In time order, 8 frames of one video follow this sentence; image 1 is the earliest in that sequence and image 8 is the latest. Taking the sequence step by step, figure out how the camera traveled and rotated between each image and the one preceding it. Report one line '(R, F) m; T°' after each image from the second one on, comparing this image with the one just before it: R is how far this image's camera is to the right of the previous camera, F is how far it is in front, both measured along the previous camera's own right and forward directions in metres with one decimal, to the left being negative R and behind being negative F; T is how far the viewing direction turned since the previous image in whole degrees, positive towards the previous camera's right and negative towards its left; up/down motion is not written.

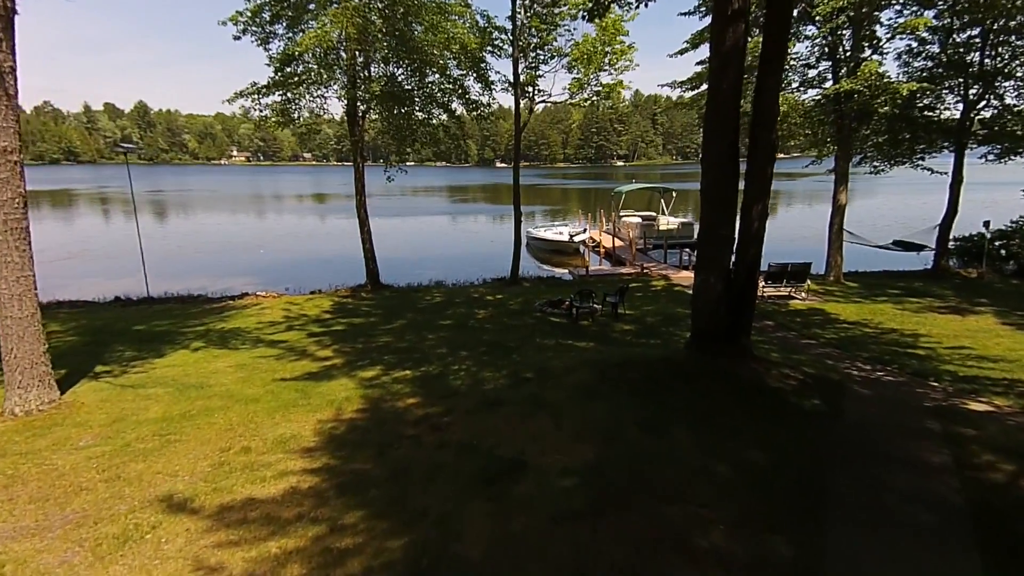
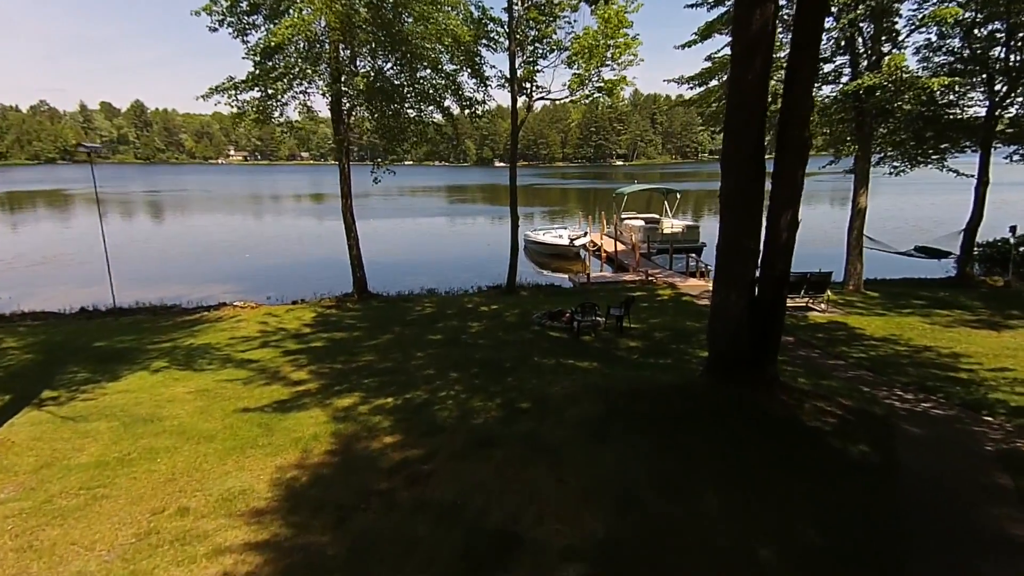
(+0.1, +0.9) m; 0°
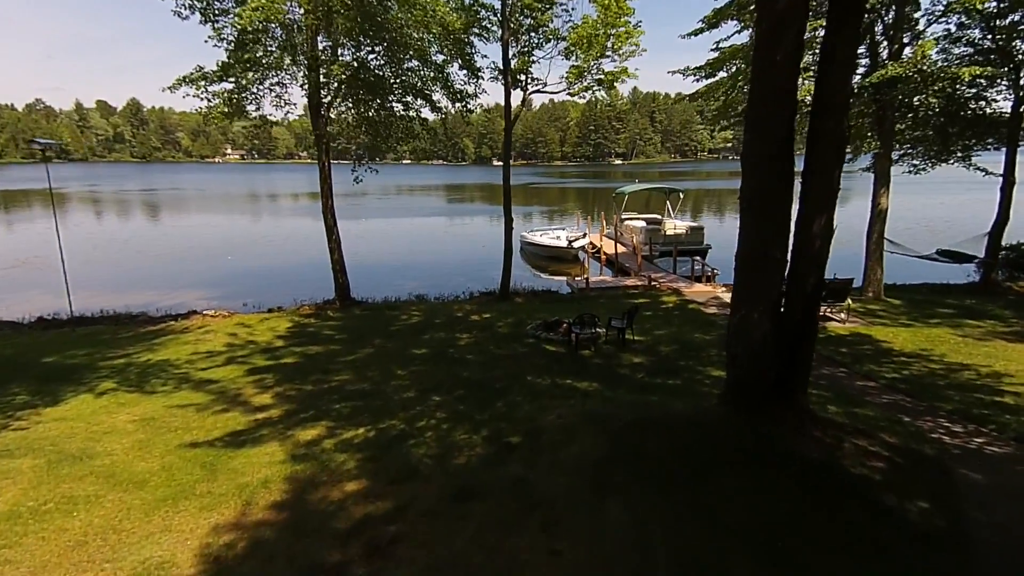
(+0.1, +0.9) m; 0°
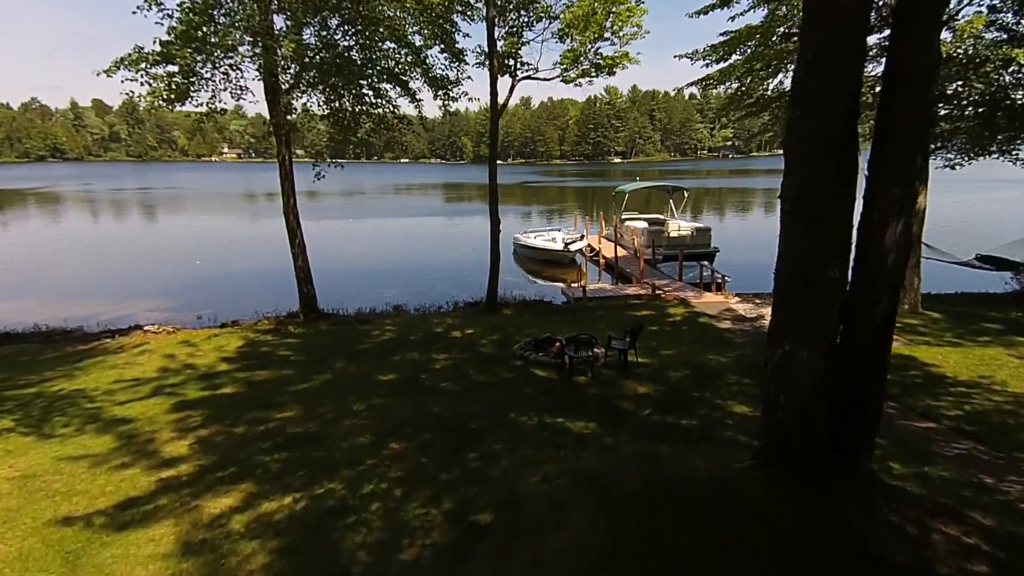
(+0.3, +1.5) m; 0°
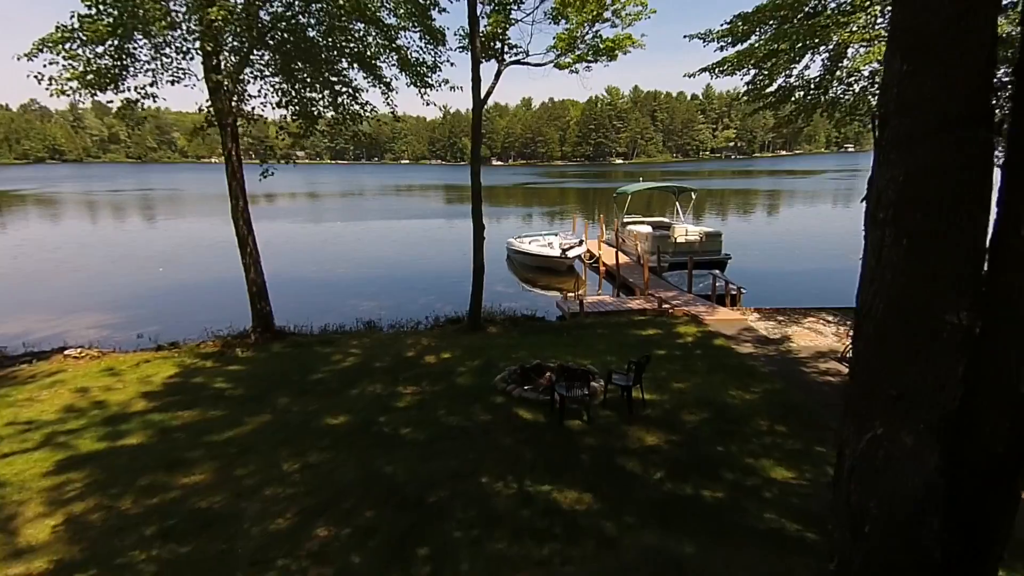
(+0.3, +1.5) m; 0°
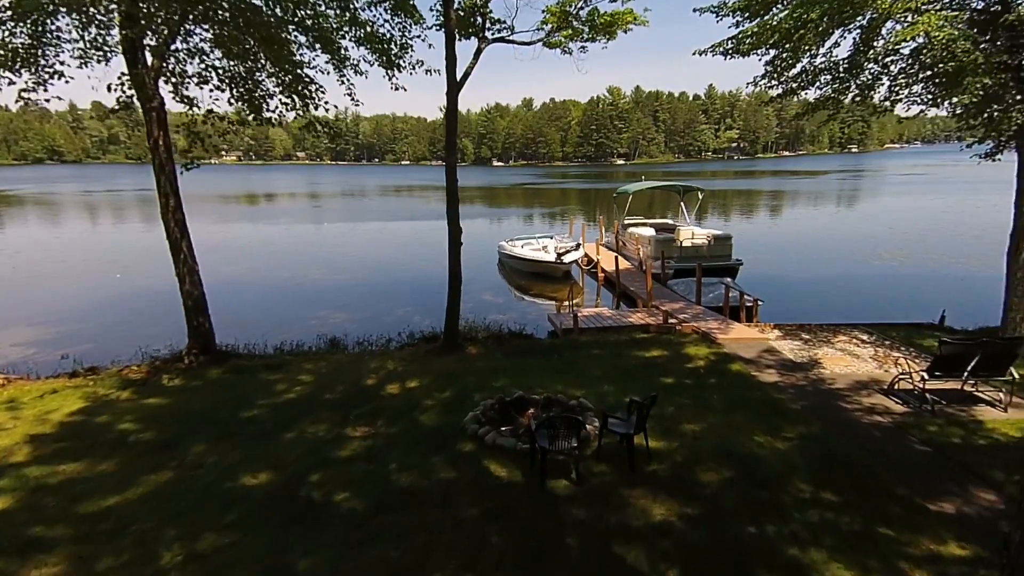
(+0.3, +1.4) m; 0°
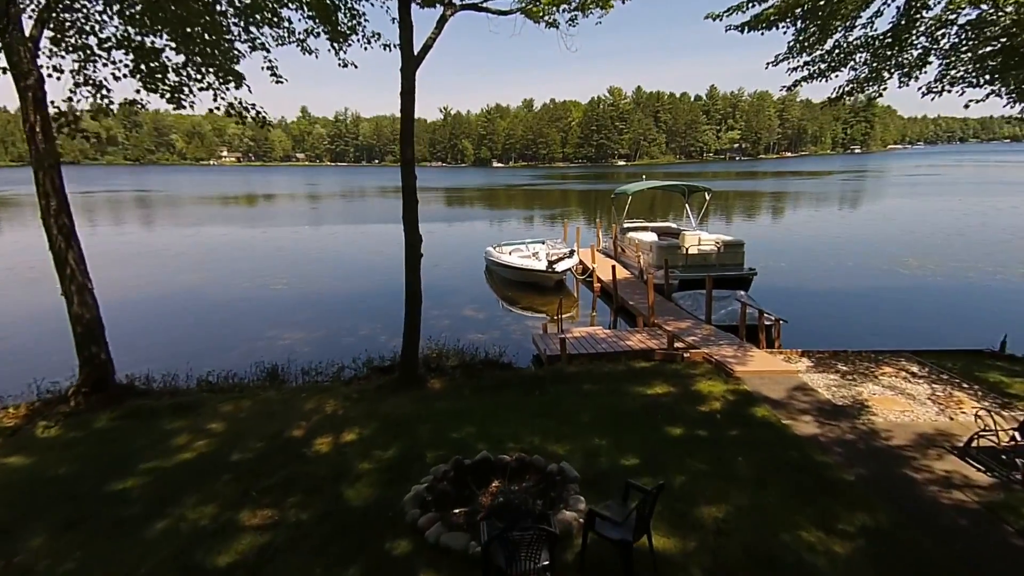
(+0.4, +1.6) m; 0°
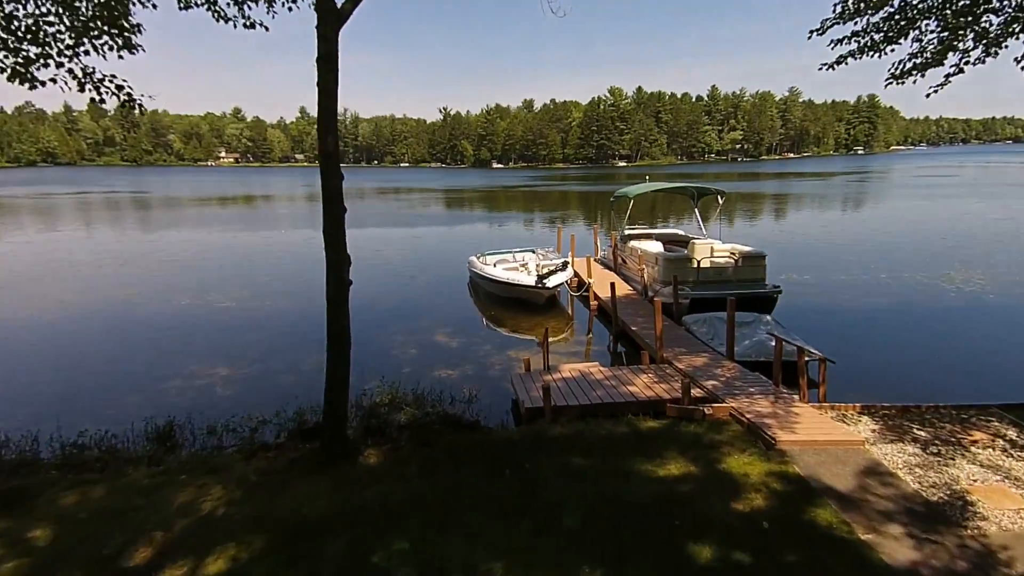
(+0.4, +1.9) m; 0°
